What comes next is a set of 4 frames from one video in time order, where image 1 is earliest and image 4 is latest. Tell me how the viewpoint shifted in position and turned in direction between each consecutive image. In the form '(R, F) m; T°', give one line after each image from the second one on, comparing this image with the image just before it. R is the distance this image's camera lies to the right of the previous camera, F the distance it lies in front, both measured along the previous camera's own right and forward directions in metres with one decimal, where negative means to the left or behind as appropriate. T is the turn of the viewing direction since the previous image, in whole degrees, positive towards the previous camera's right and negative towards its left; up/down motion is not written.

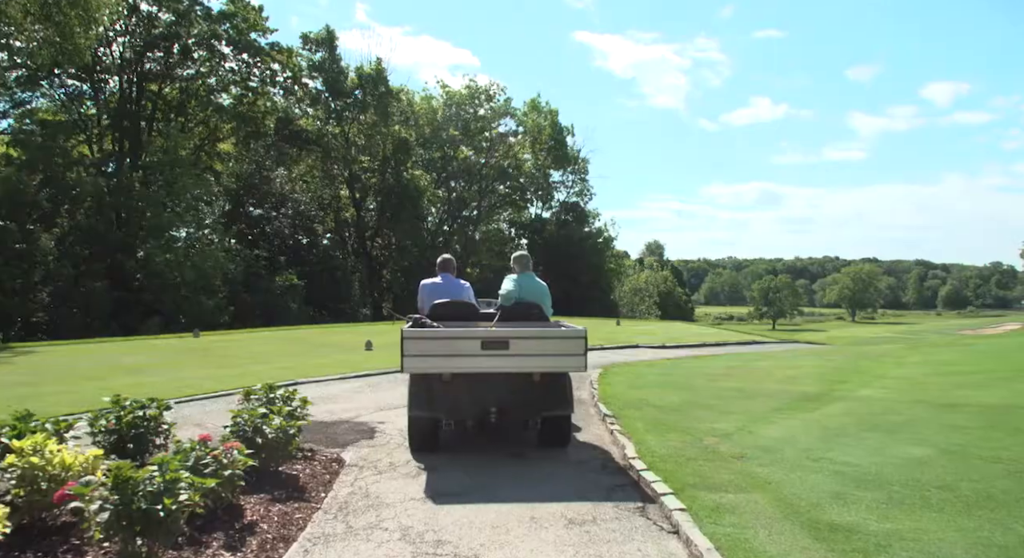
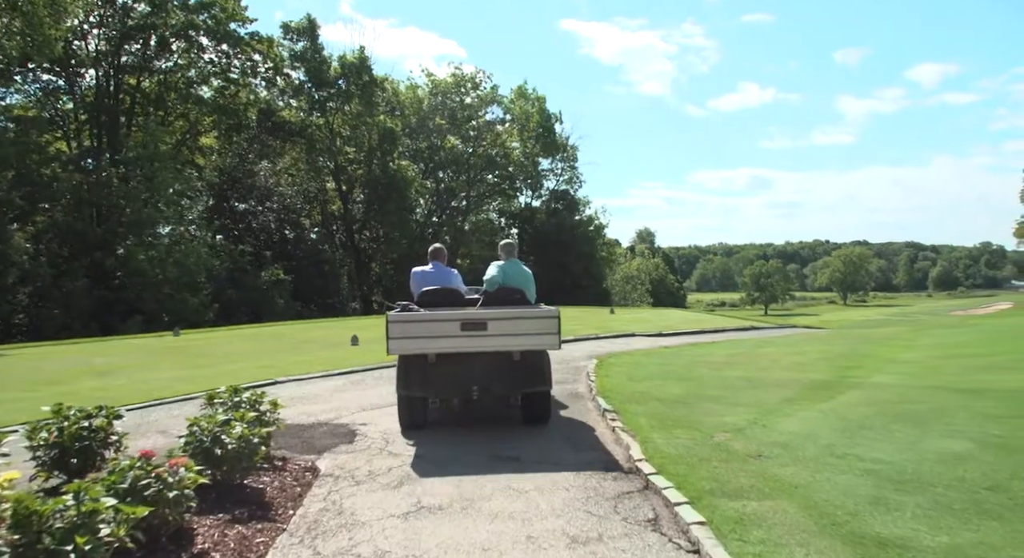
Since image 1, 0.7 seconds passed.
(0.0, +0.7) m; +1°
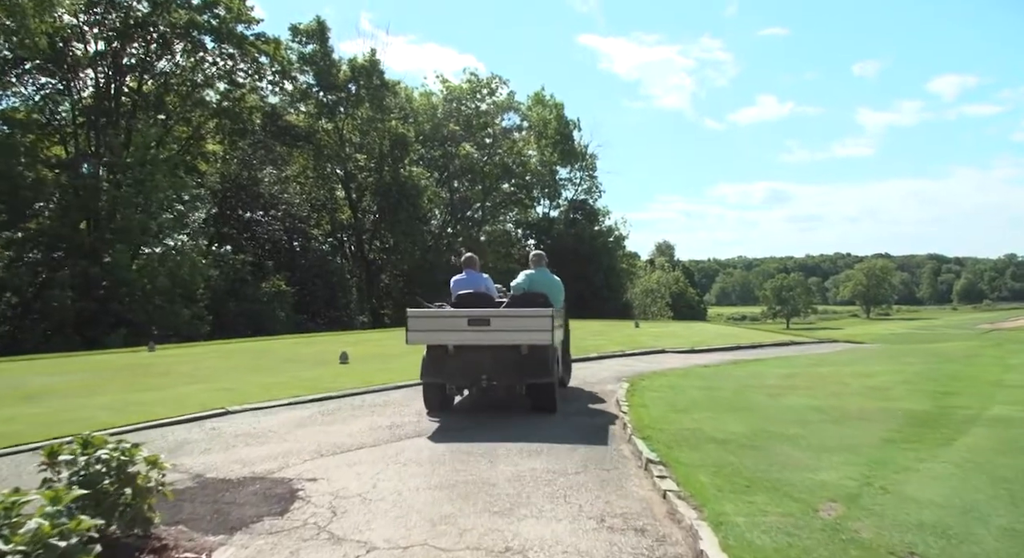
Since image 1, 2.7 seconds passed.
(+0.1, +2.5) m; -1°
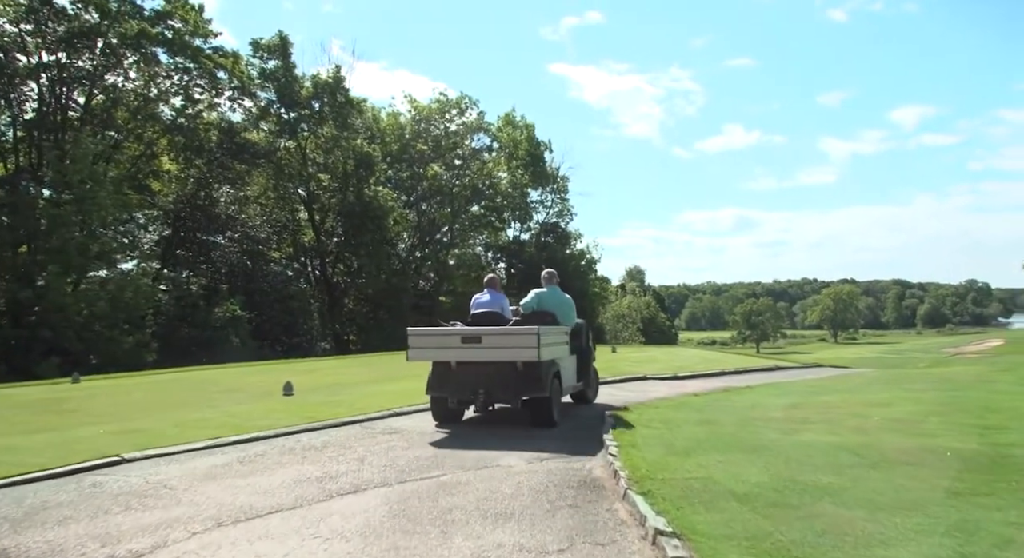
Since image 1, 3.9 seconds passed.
(+0.1, +1.7) m; +2°
